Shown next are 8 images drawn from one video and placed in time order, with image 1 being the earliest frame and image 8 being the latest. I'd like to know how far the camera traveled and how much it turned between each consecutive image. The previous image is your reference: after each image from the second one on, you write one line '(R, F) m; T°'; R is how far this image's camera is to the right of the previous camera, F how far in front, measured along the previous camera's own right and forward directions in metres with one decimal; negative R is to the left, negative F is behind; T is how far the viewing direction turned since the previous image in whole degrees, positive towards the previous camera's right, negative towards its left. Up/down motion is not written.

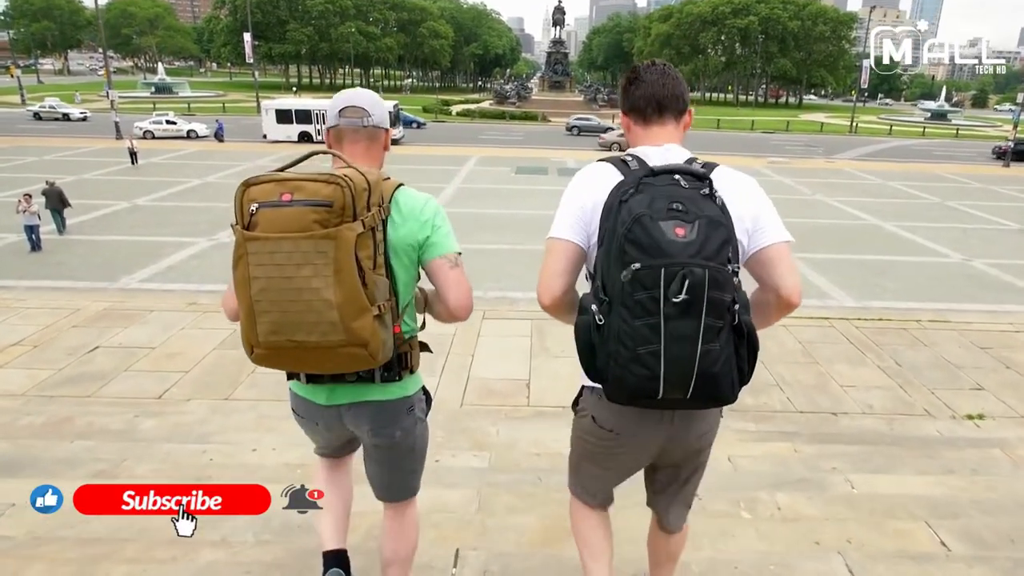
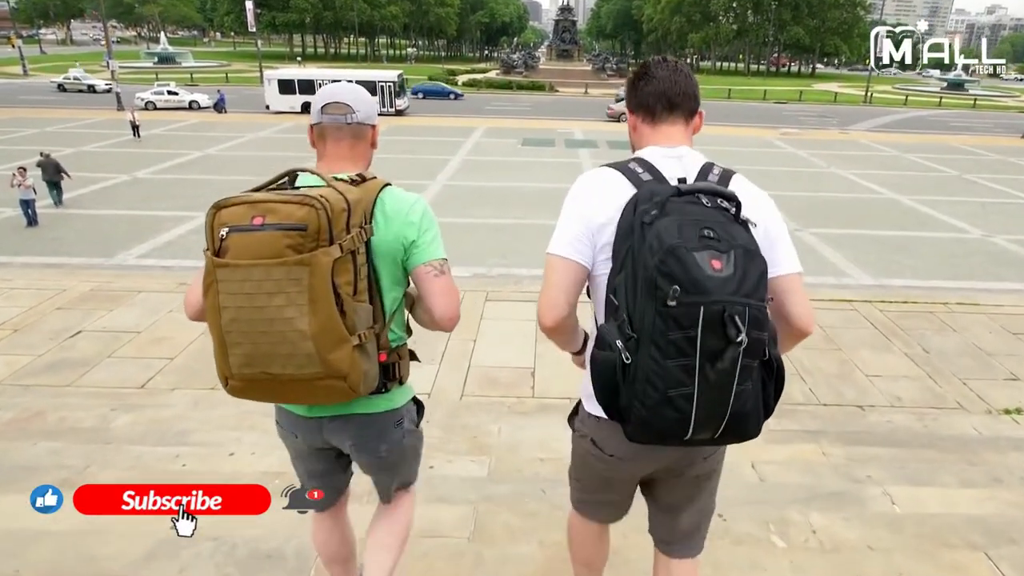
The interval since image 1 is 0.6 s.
(0.0, +0.4) m; -1°
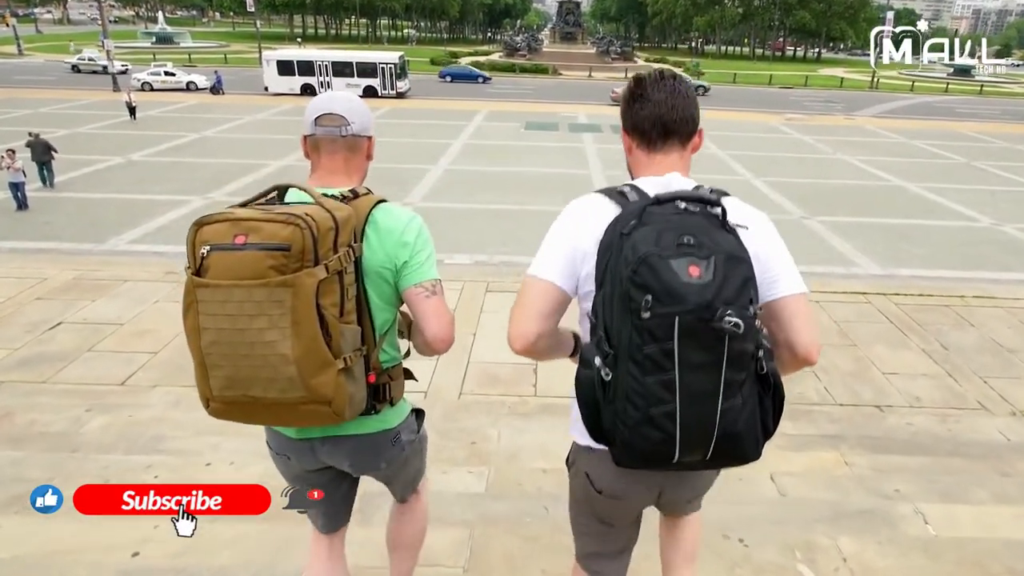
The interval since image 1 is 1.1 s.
(0.0, +0.3) m; 0°
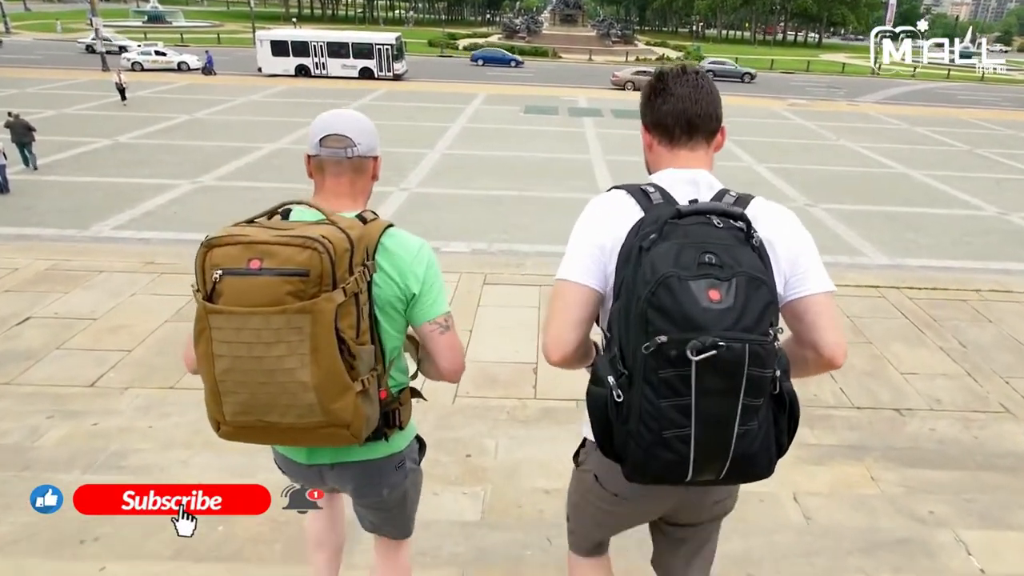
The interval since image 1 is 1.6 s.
(0.0, +0.4) m; 0°
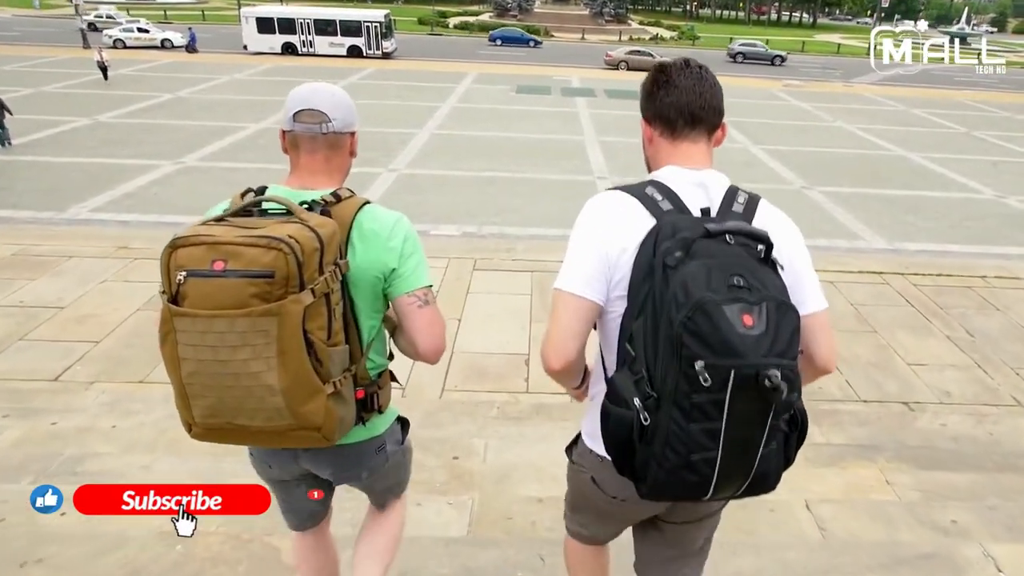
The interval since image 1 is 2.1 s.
(0.0, +0.3) m; +1°
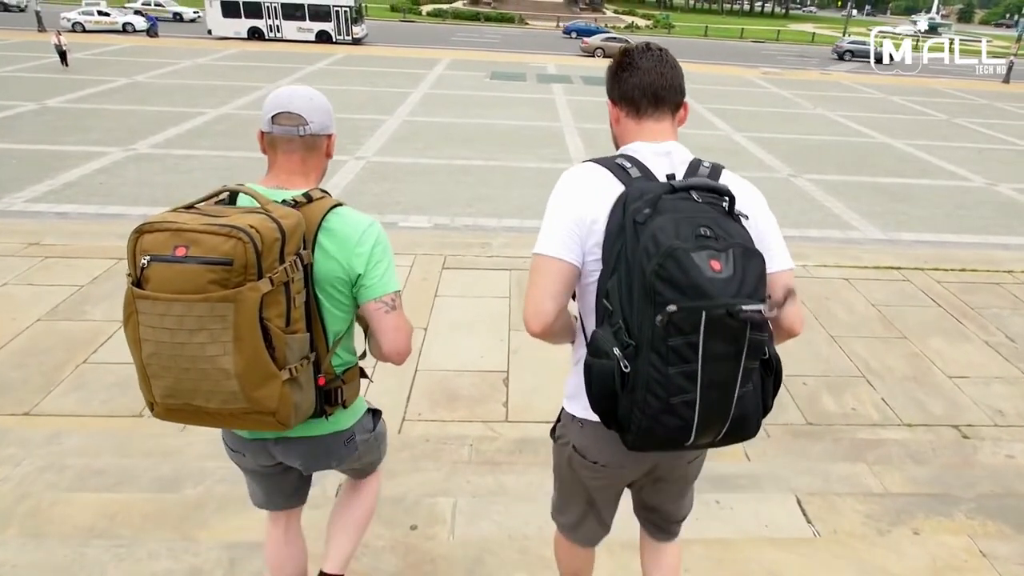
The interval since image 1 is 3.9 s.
(0.0, +0.9) m; +2°
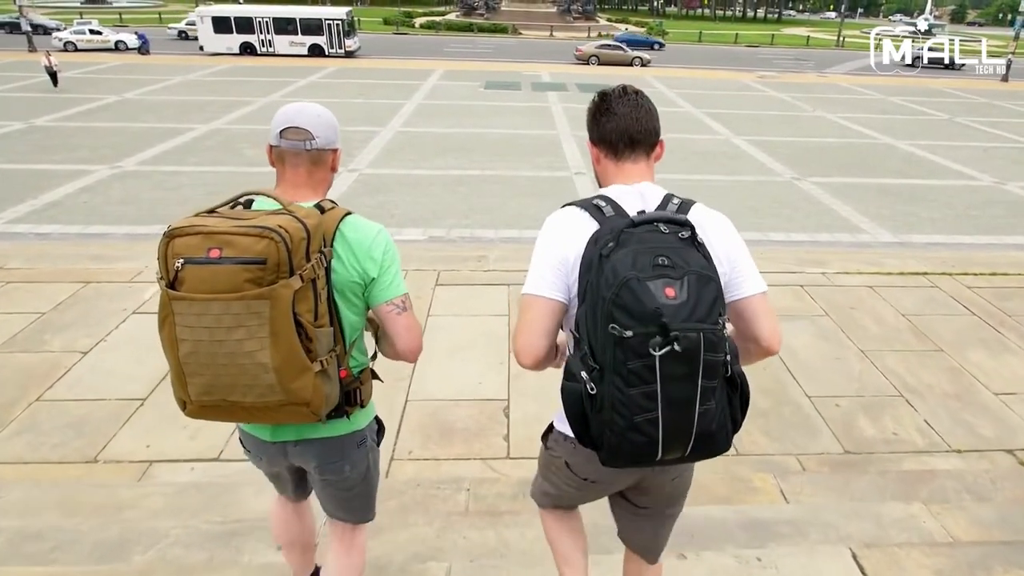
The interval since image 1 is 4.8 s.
(0.0, +0.4) m; 0°
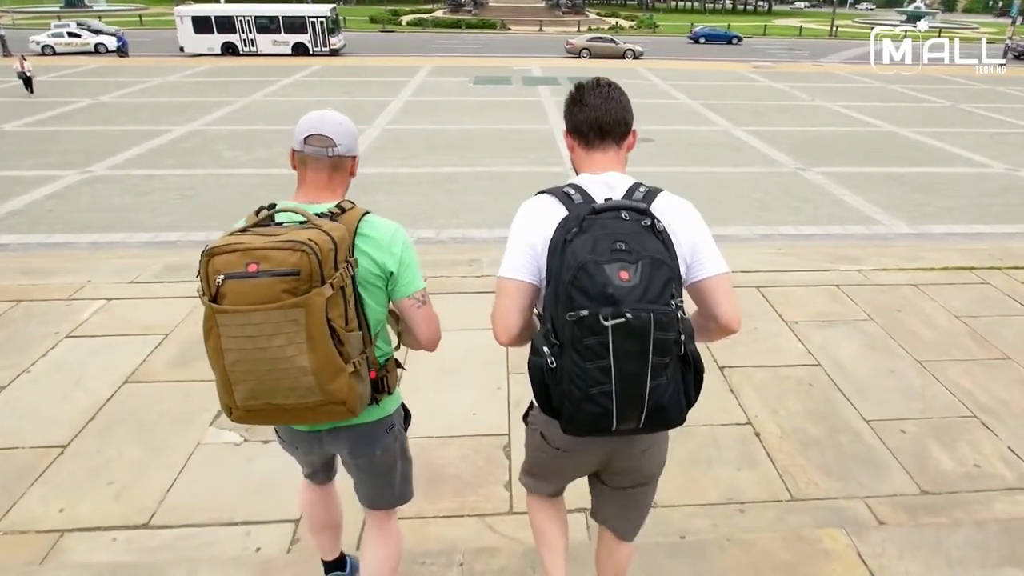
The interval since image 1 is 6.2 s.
(0.0, +0.7) m; 0°
